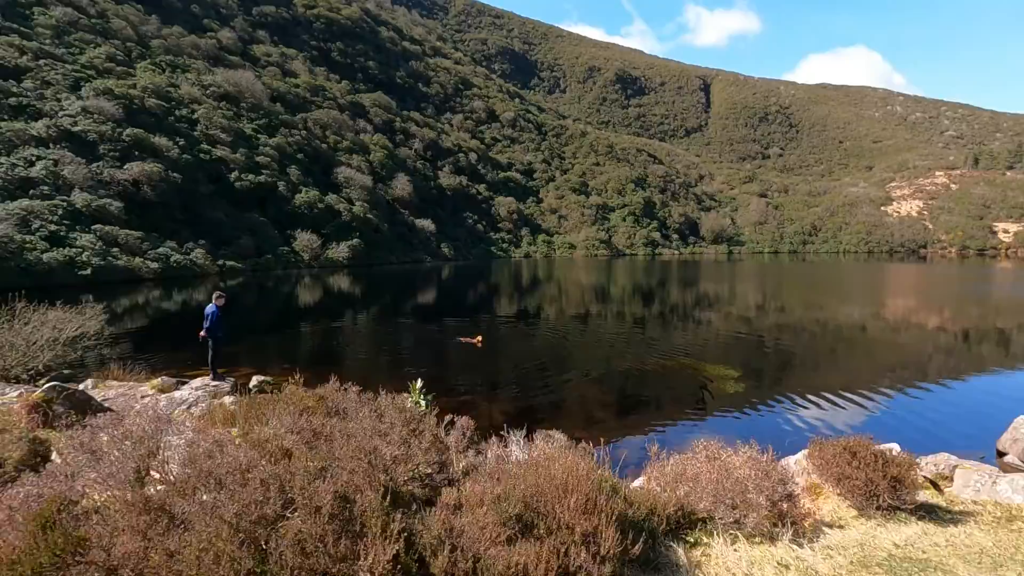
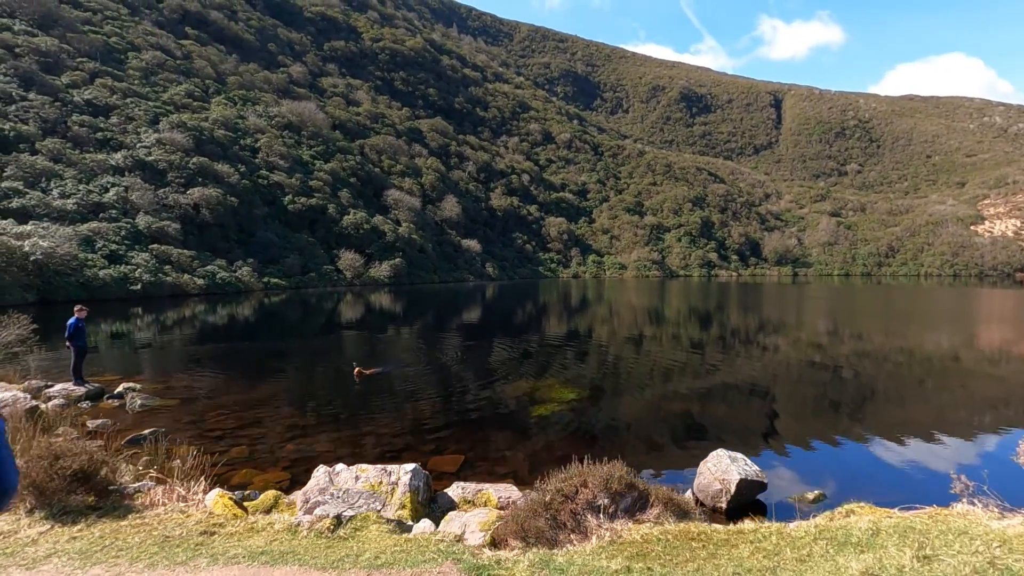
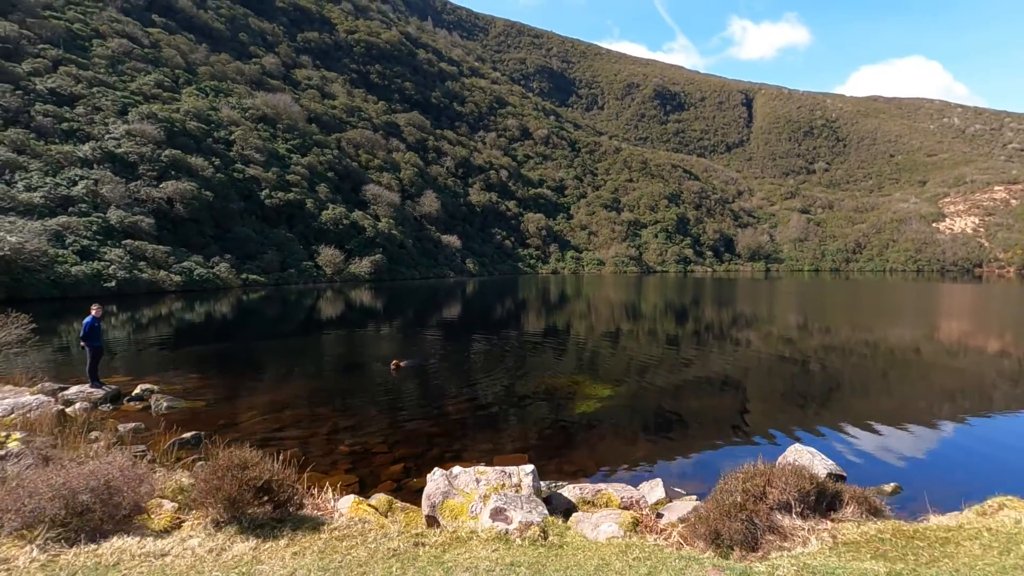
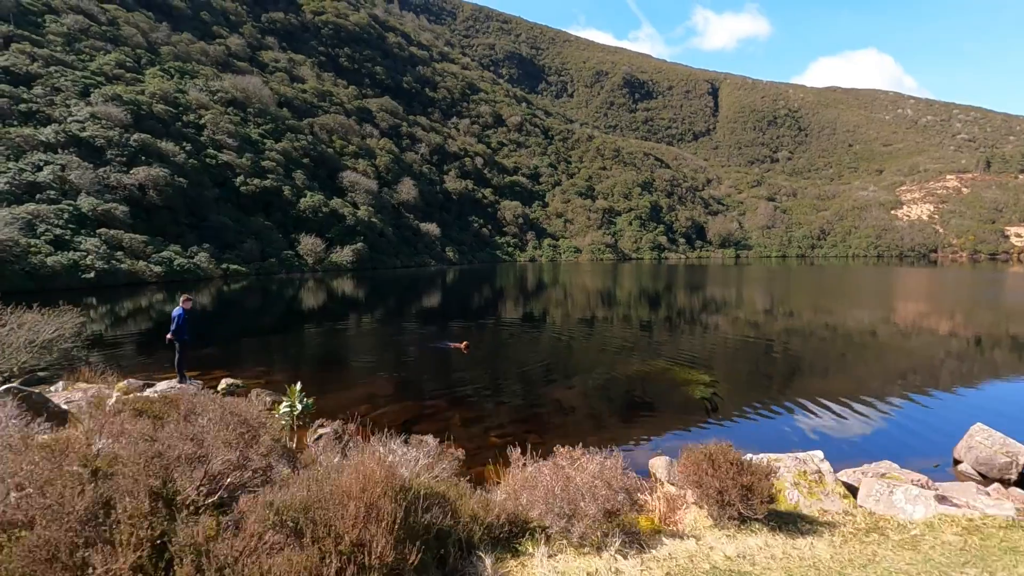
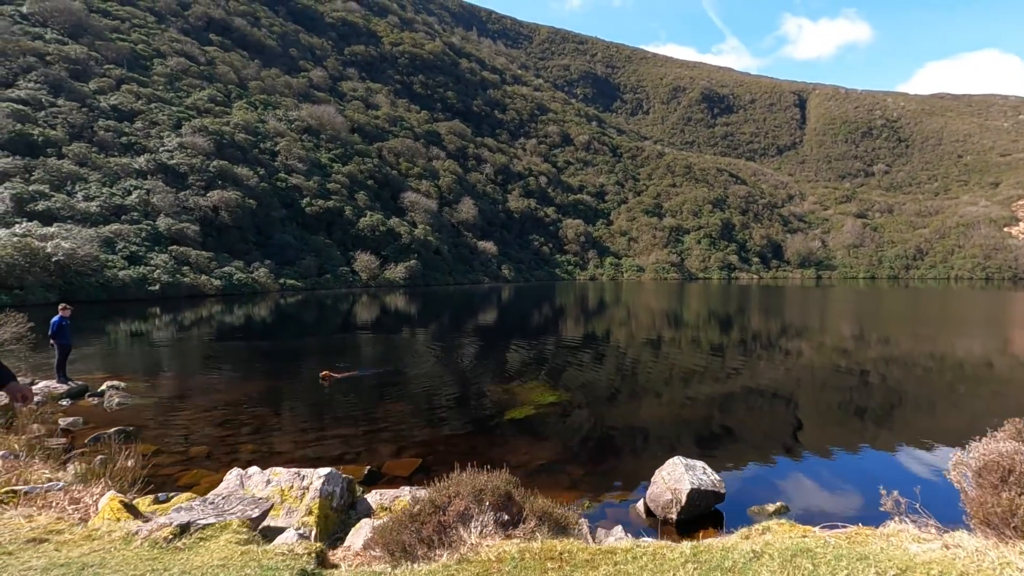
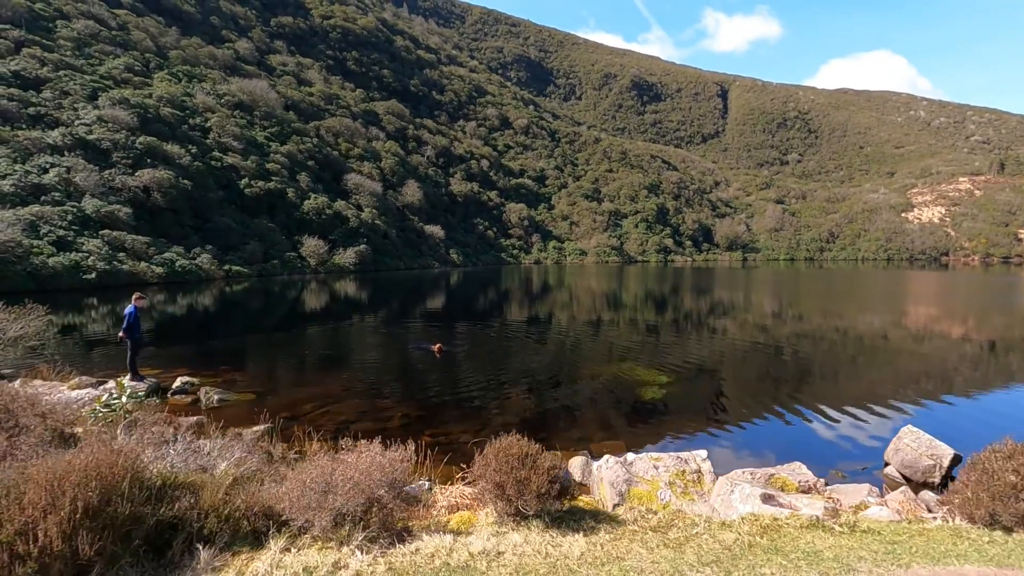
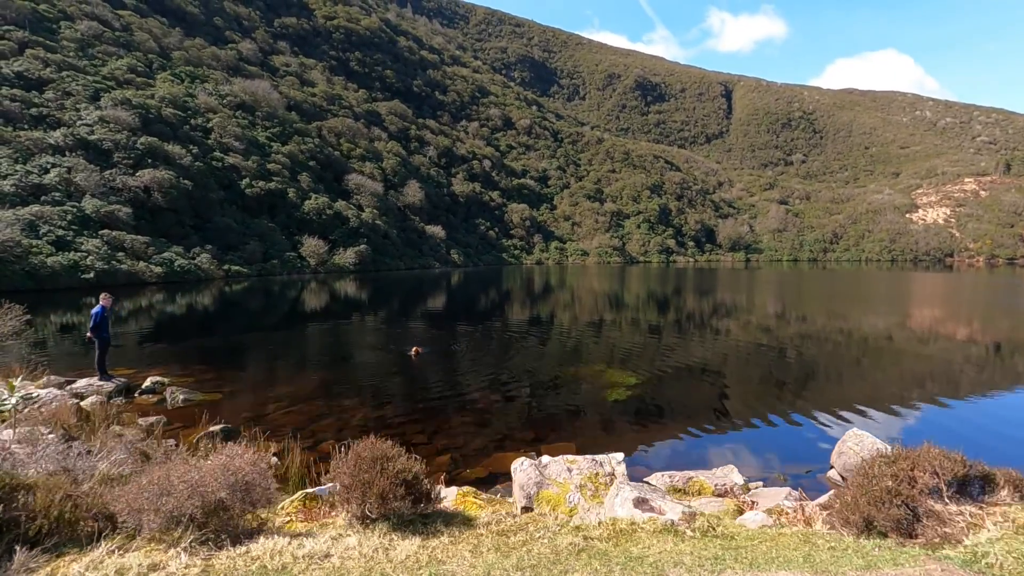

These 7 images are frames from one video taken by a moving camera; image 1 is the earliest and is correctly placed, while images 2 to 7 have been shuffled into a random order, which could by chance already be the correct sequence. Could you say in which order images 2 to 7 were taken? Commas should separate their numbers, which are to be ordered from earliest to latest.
4, 6, 7, 3, 2, 5
